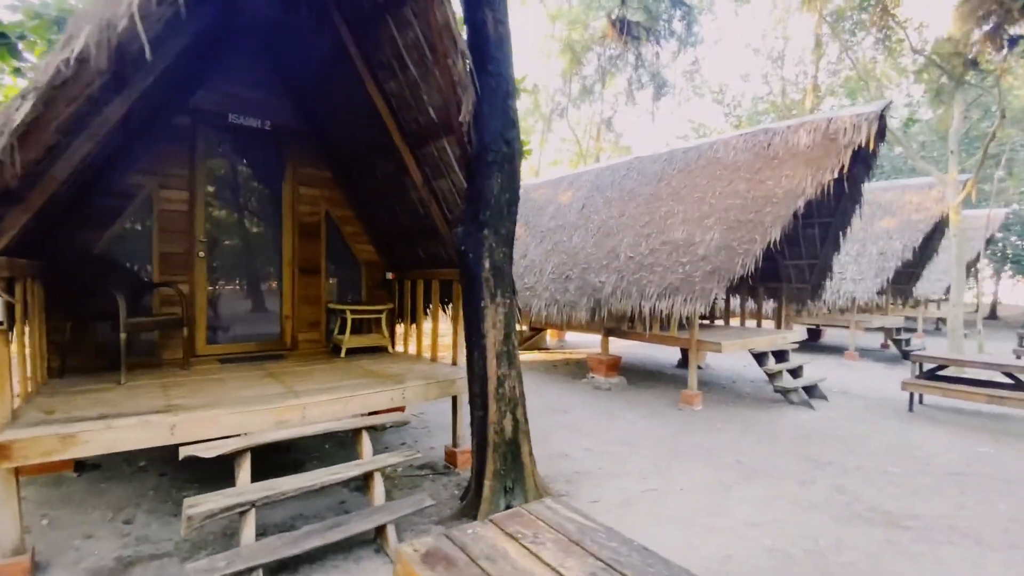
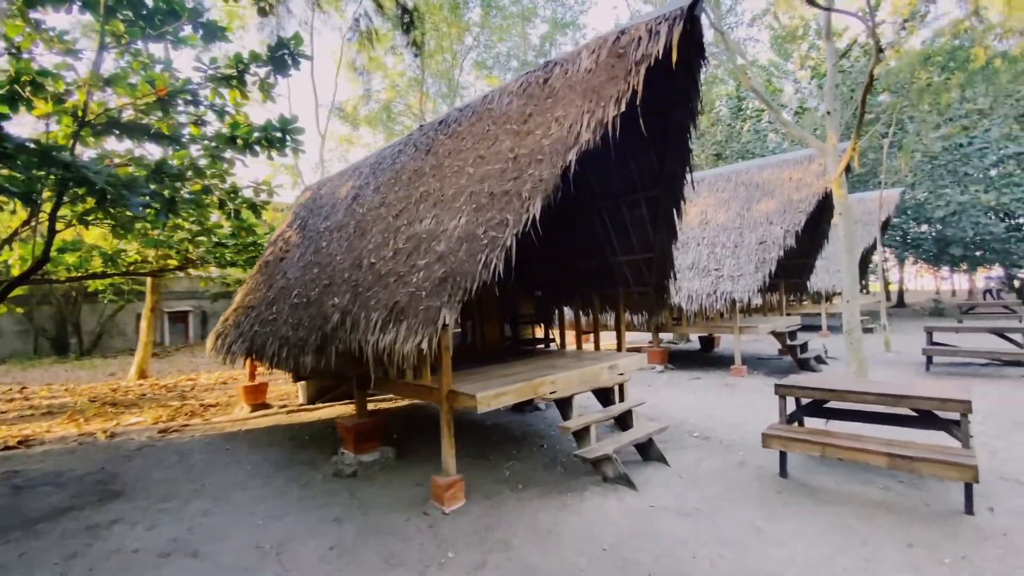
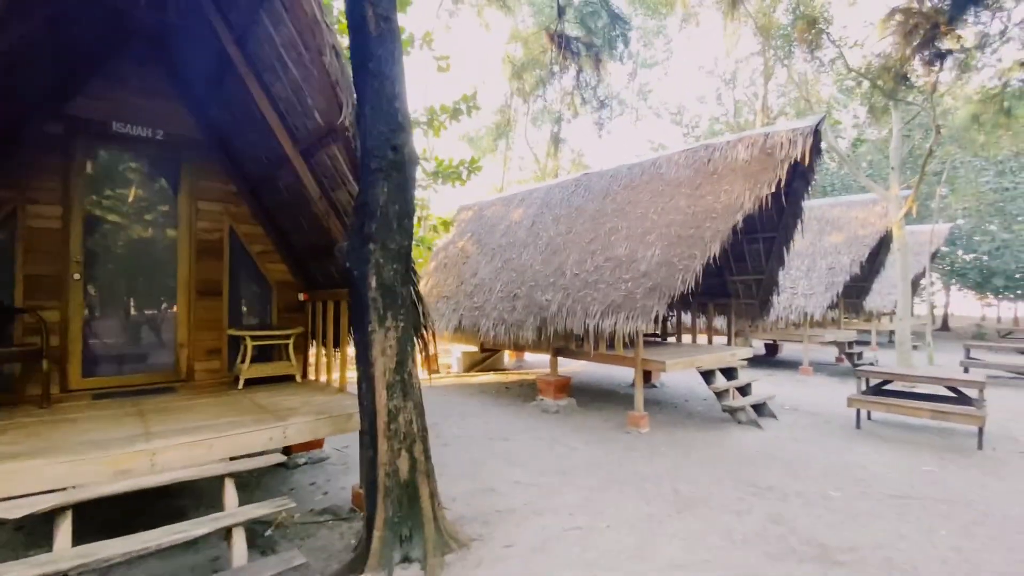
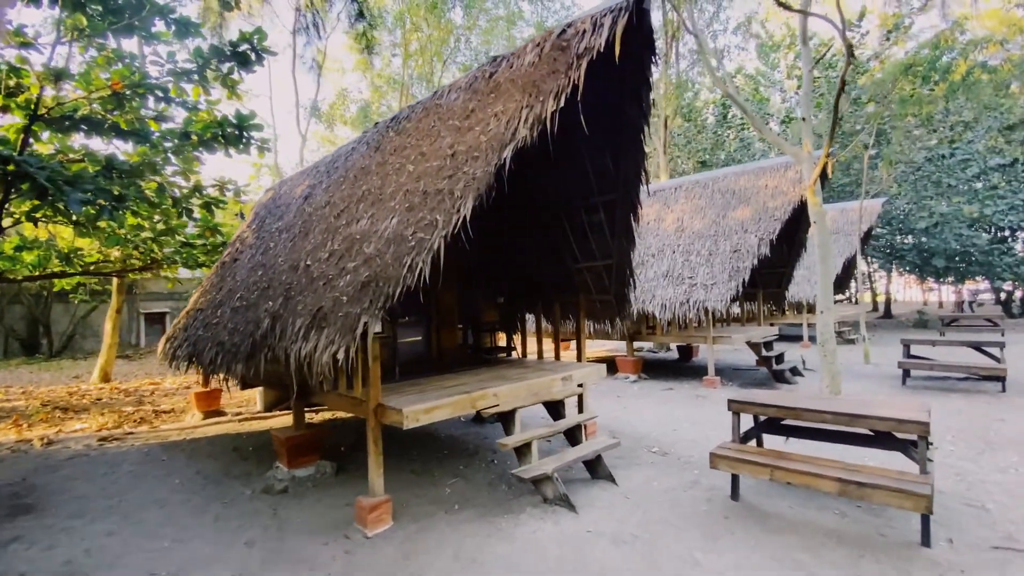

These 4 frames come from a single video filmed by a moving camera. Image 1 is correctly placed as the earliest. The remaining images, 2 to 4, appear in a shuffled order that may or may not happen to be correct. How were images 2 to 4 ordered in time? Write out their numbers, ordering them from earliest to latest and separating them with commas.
3, 2, 4
